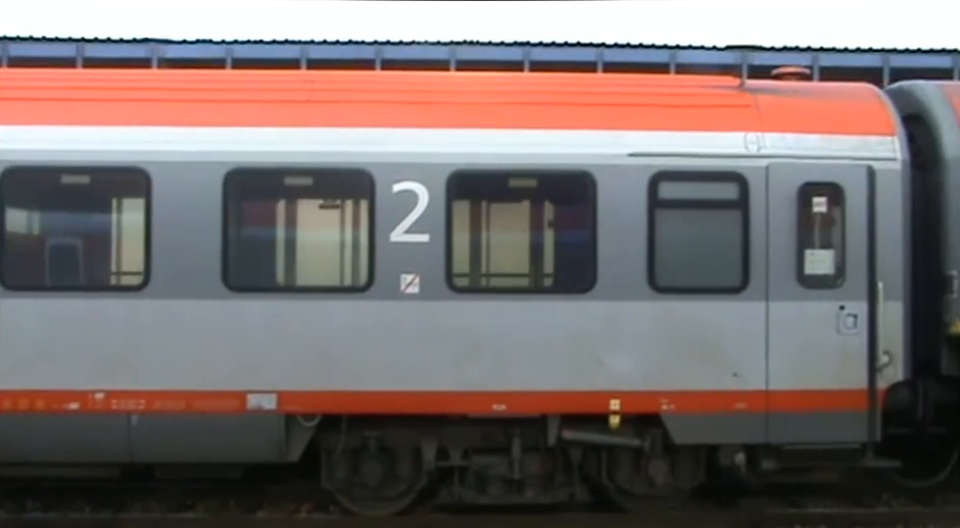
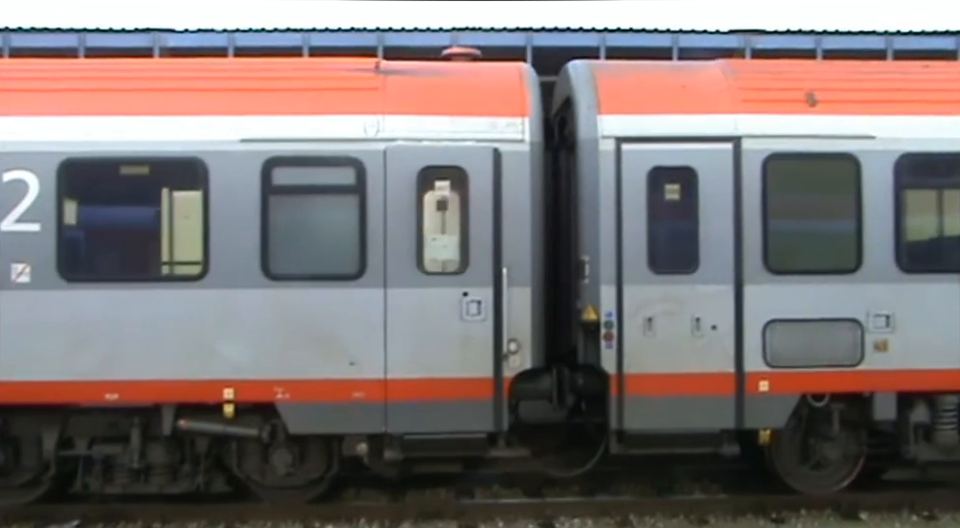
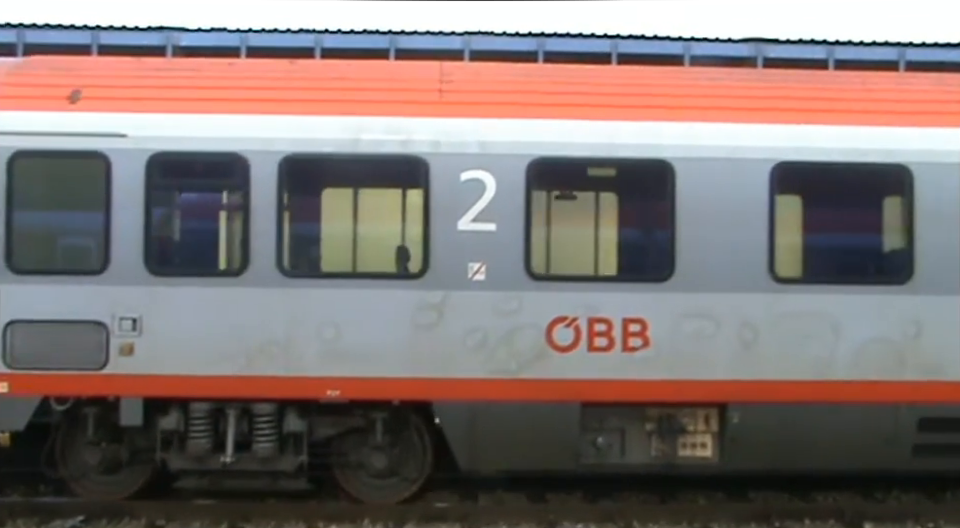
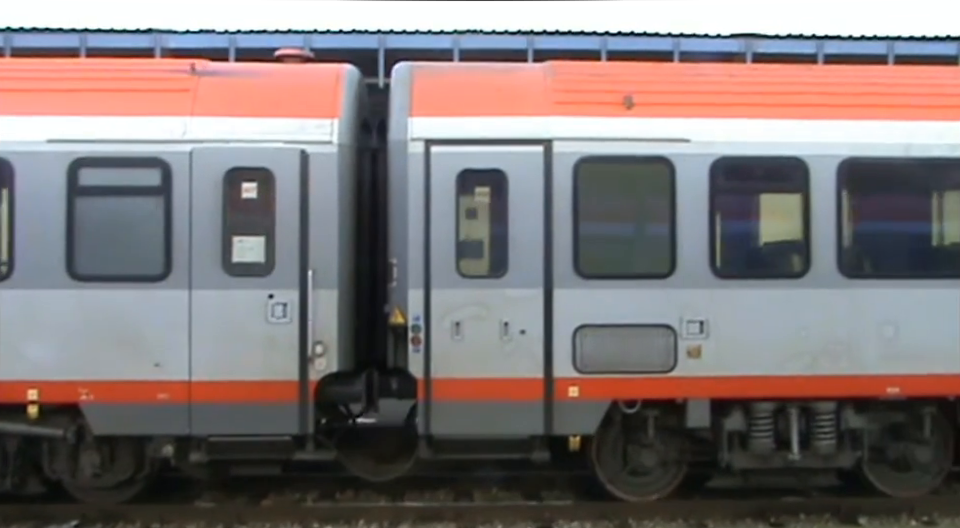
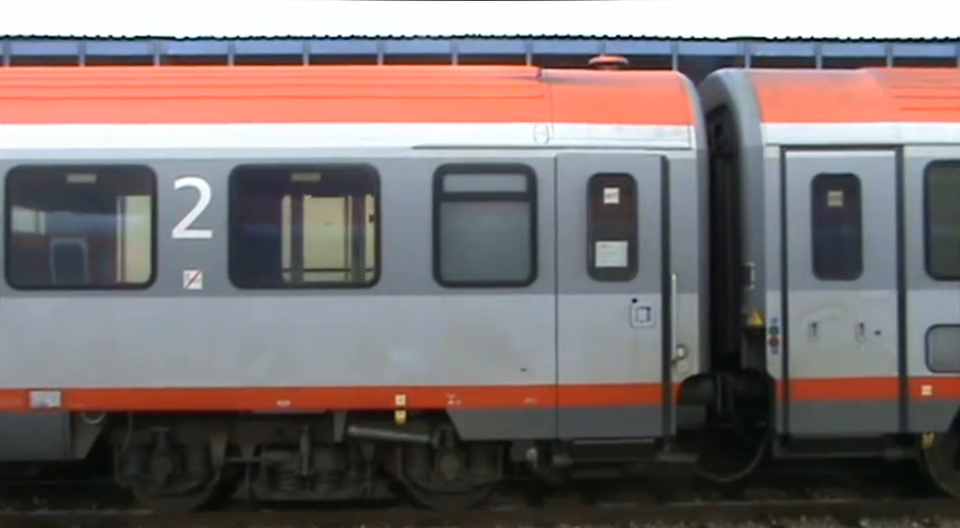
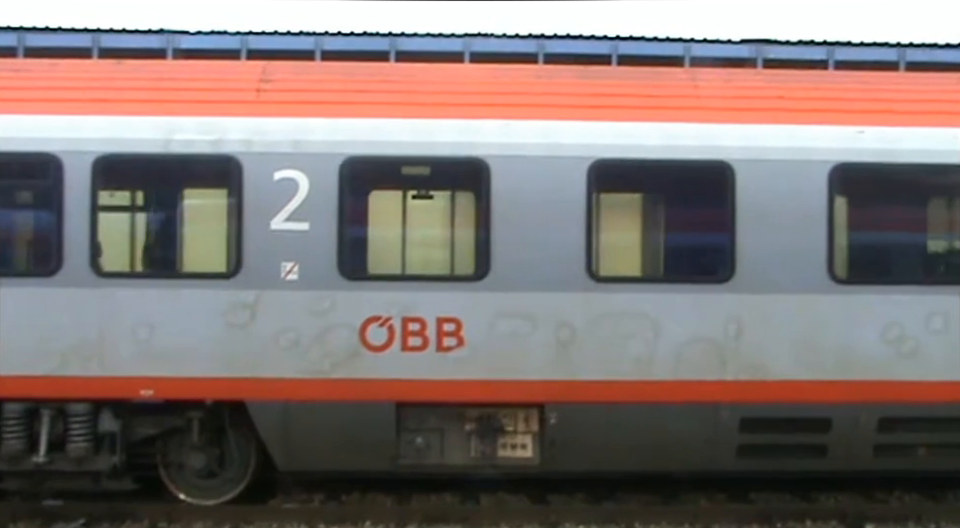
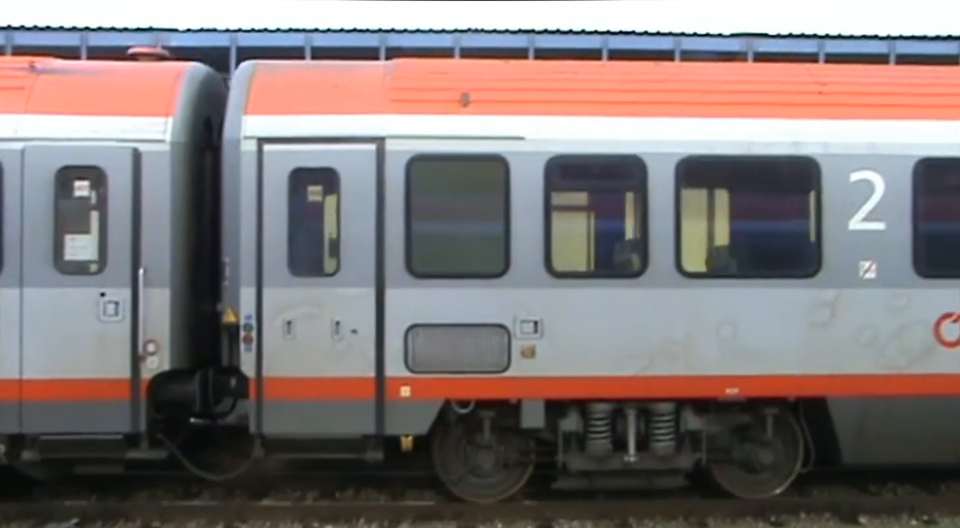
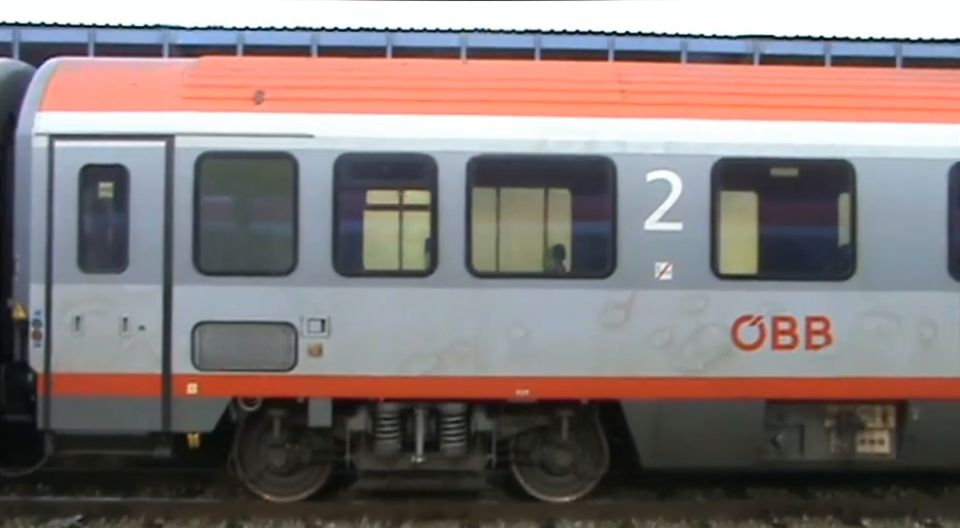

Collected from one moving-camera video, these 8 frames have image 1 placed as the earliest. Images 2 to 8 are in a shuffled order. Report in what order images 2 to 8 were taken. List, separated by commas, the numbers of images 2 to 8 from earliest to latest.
5, 2, 4, 7, 8, 3, 6
